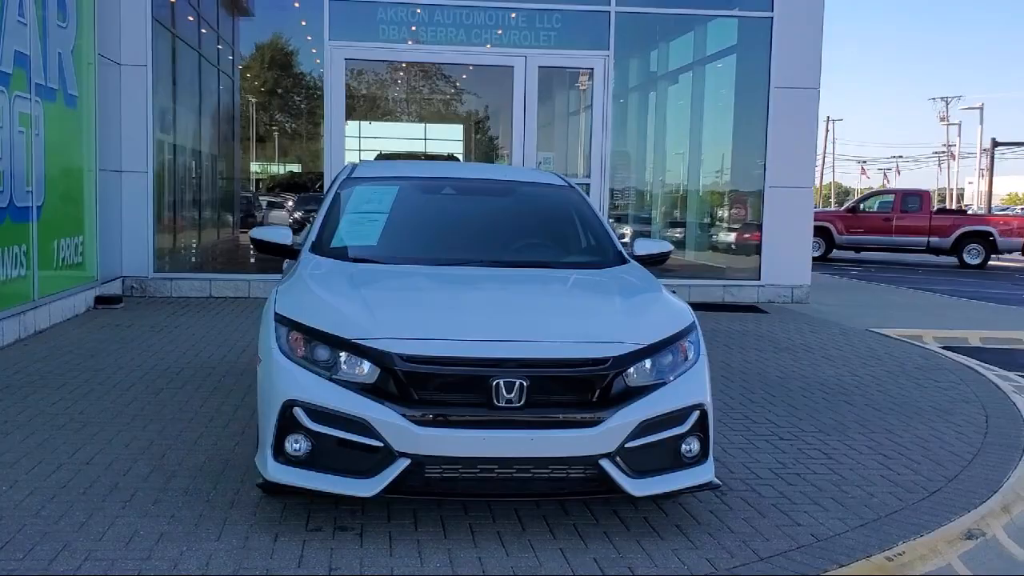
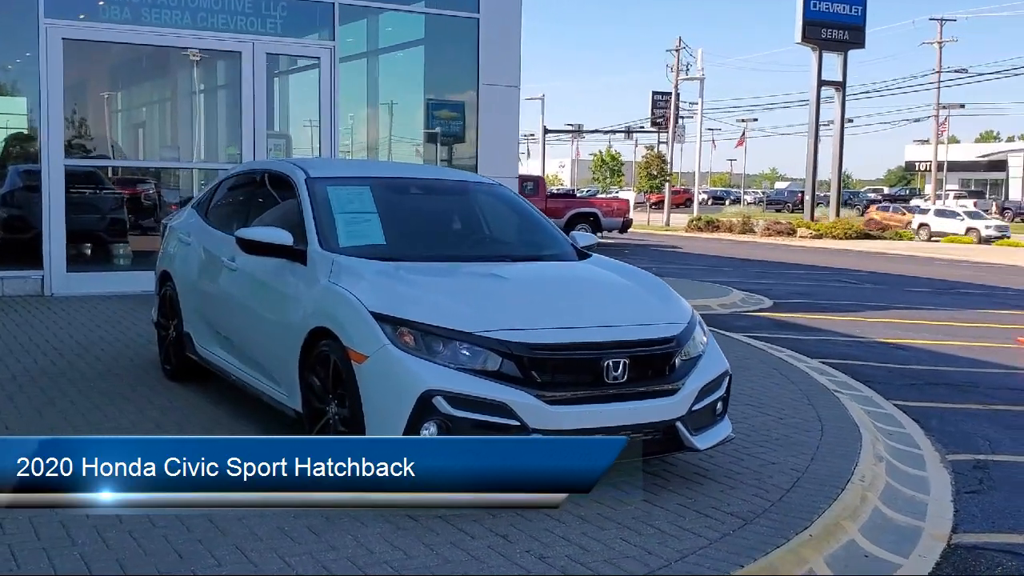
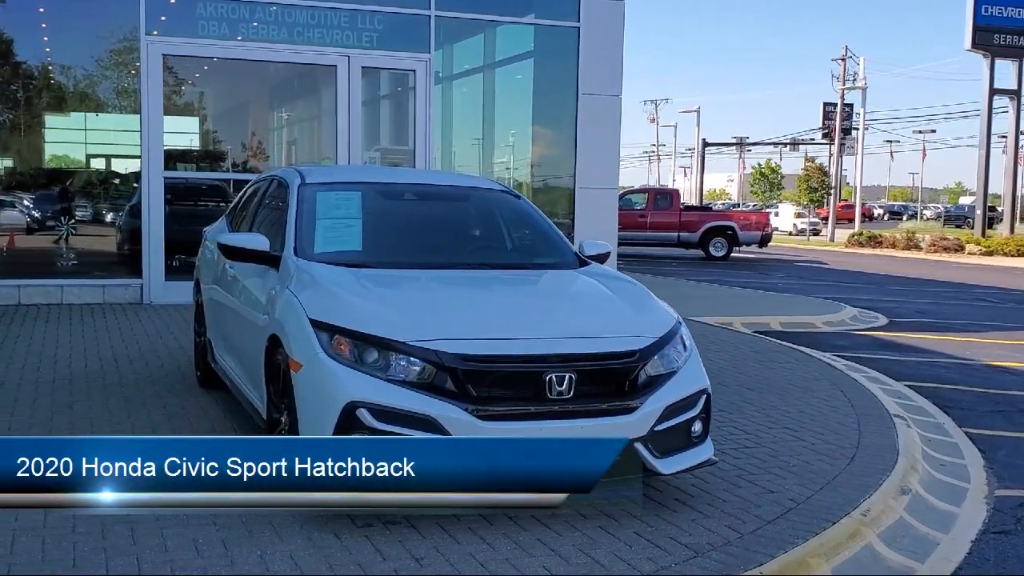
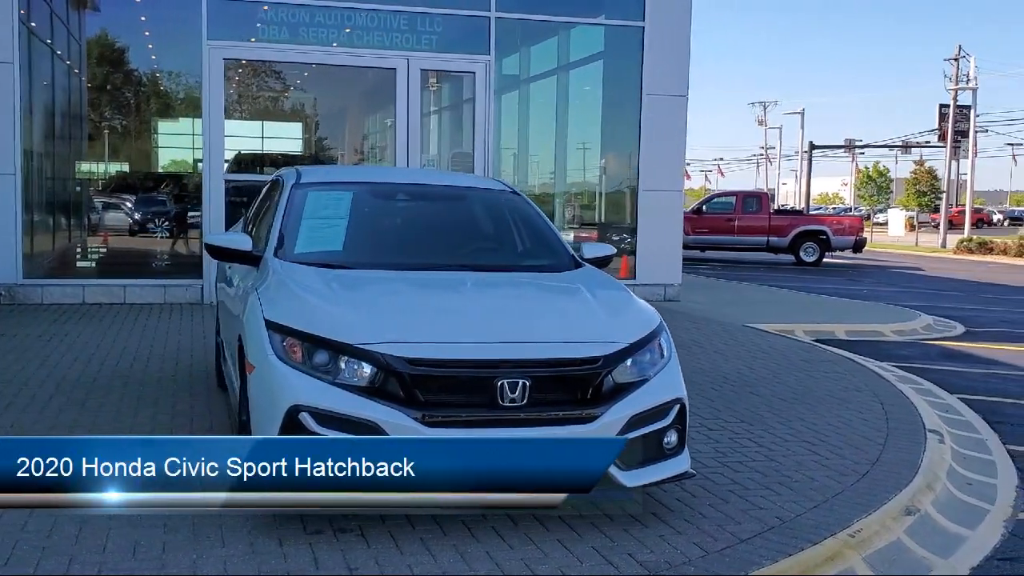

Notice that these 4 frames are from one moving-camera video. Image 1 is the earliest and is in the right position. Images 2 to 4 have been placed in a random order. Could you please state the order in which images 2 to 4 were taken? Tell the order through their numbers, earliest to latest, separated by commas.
4, 3, 2
